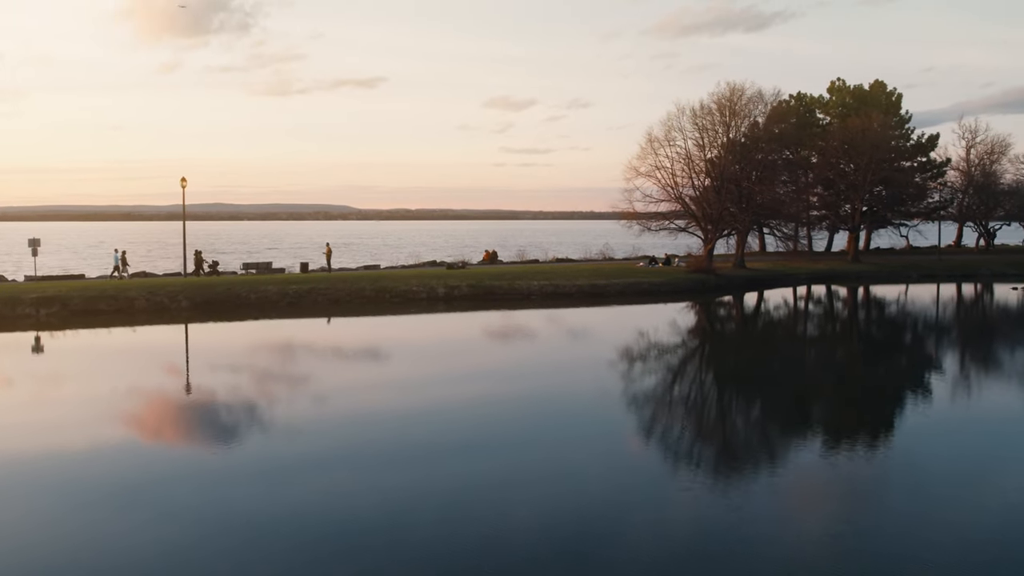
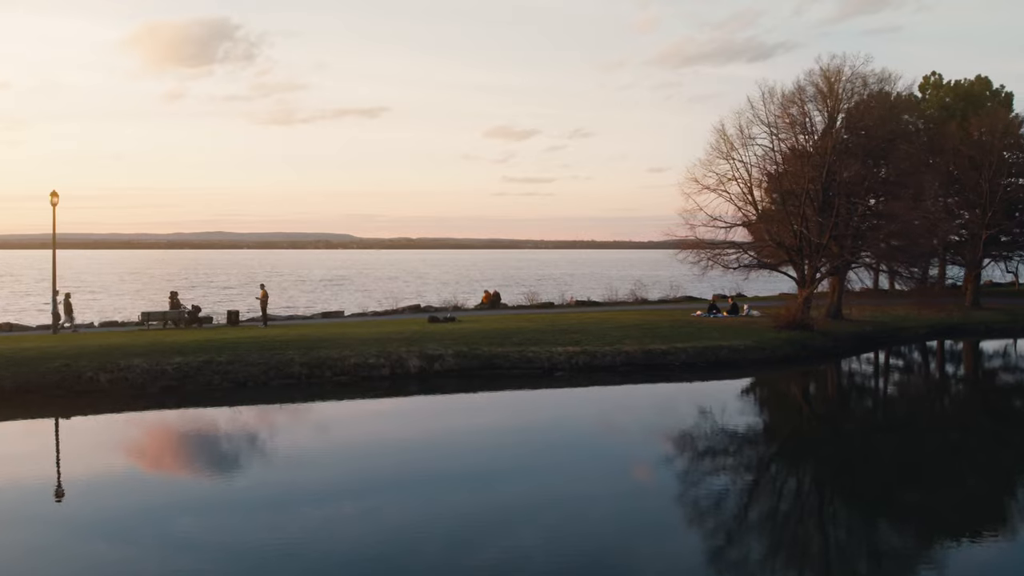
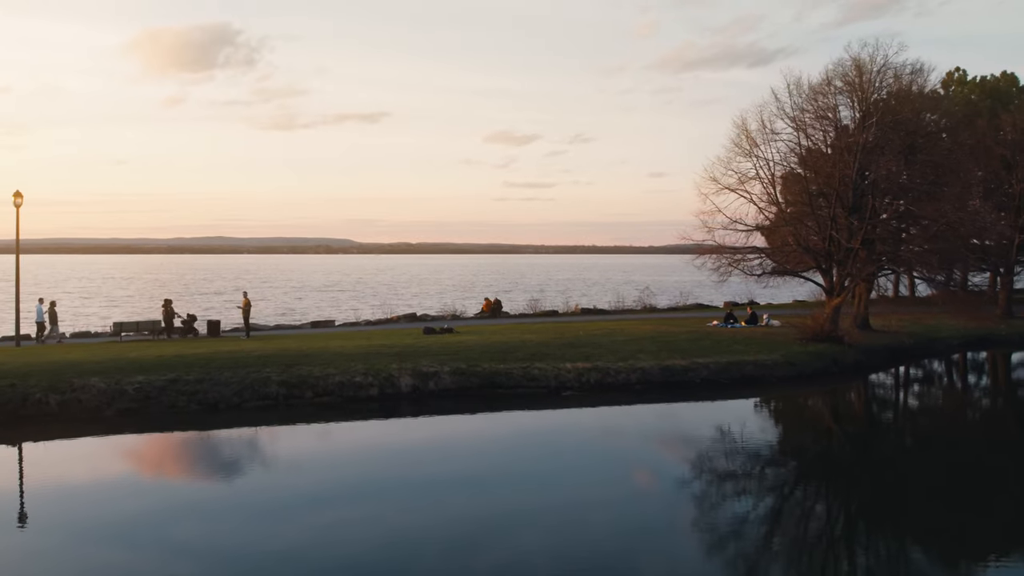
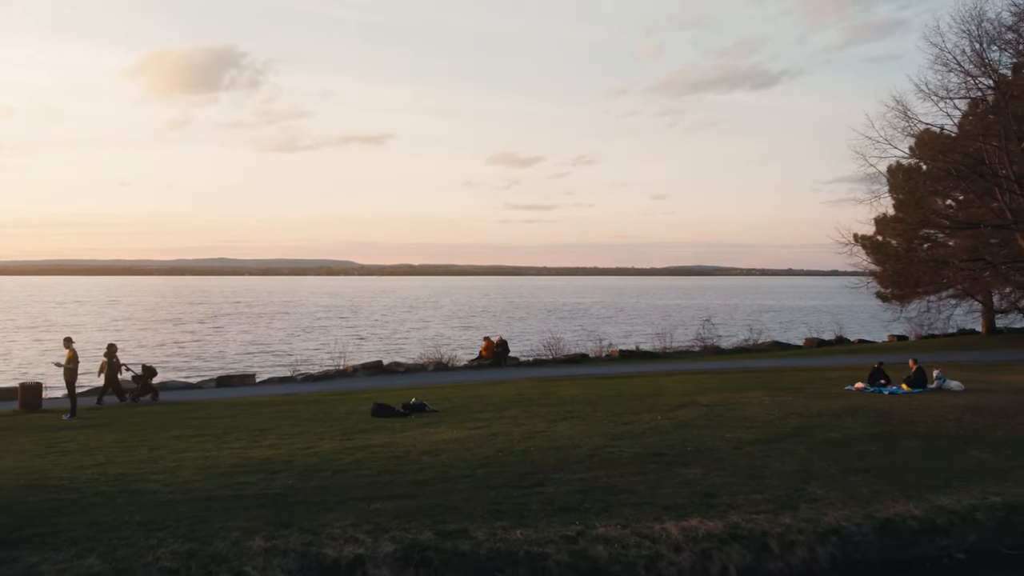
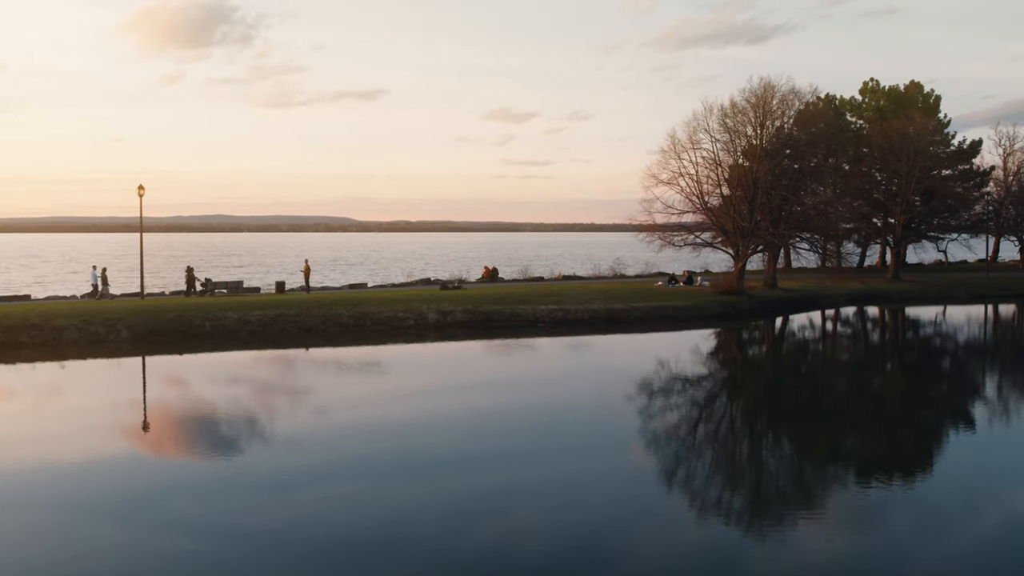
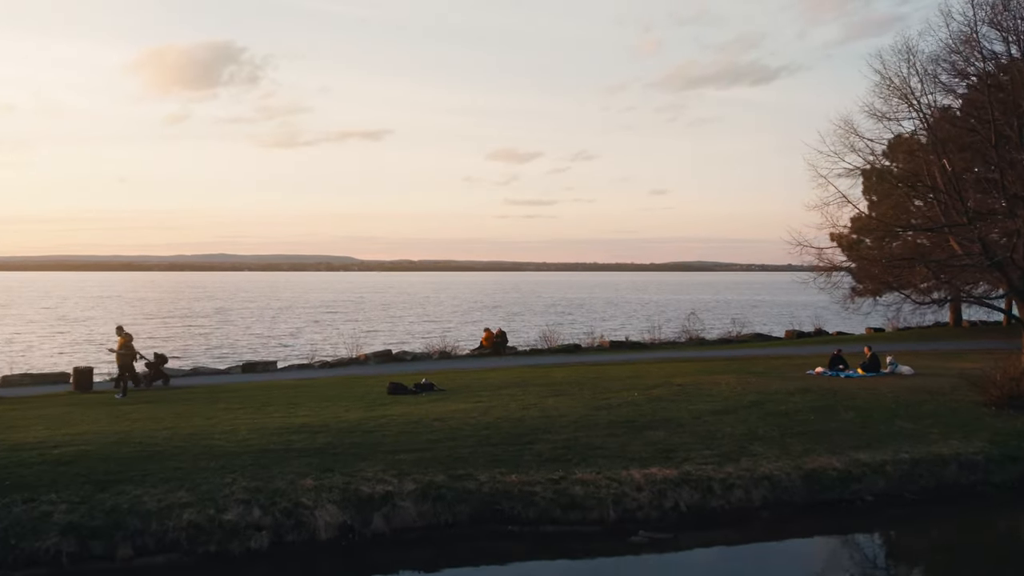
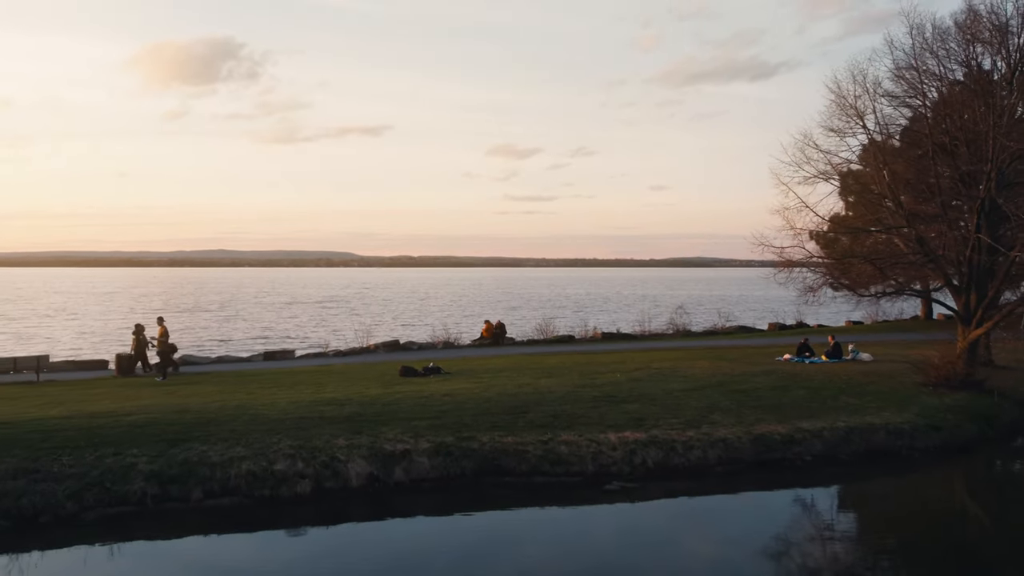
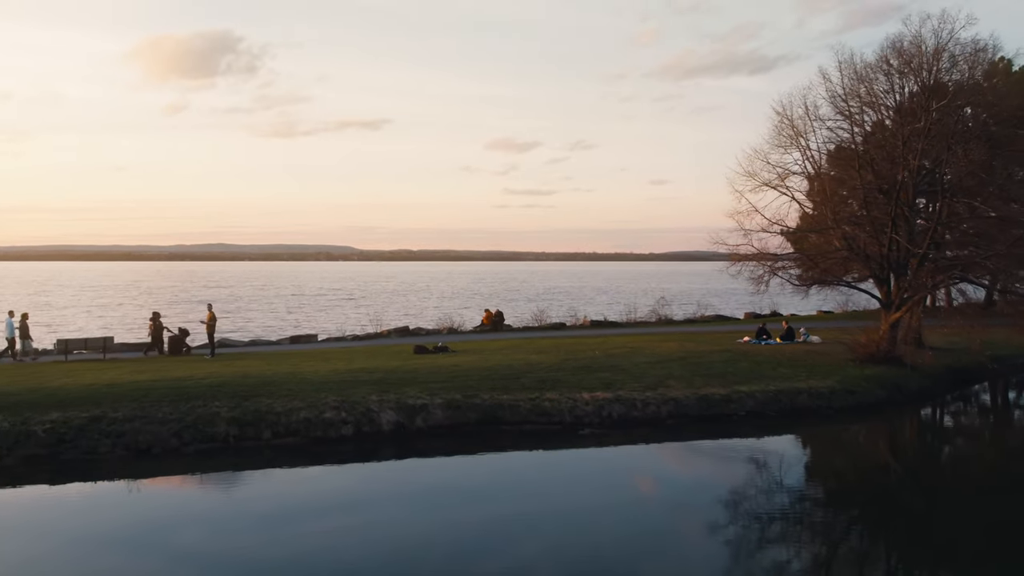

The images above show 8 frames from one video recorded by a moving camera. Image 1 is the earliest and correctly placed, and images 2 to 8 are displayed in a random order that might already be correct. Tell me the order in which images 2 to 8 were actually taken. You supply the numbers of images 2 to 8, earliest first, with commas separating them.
5, 2, 3, 8, 7, 6, 4
